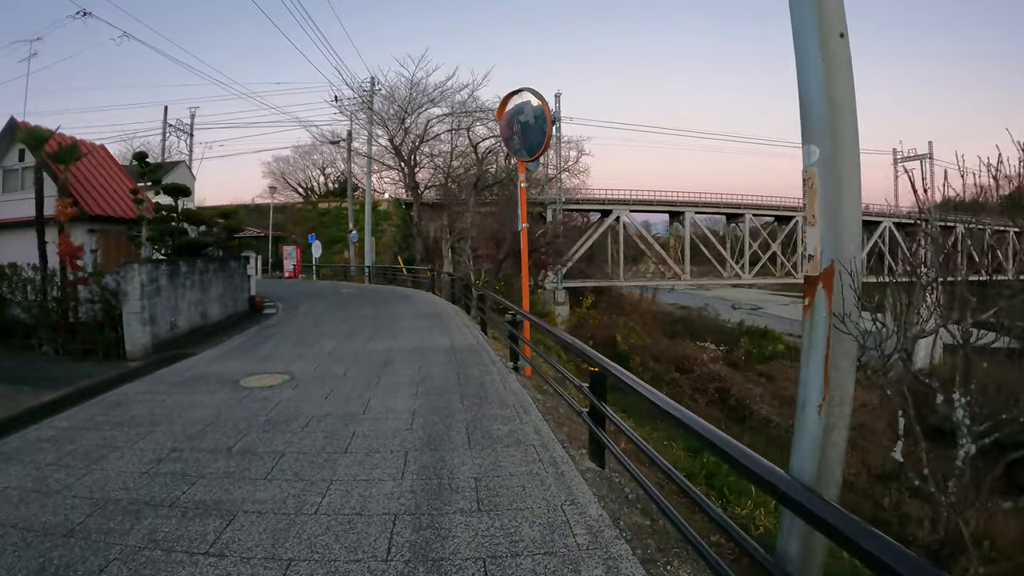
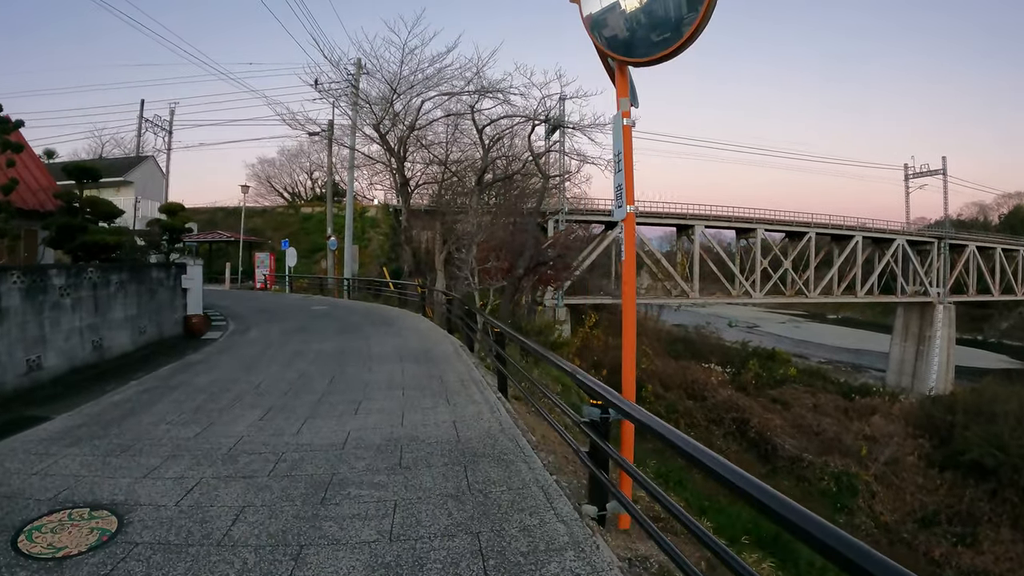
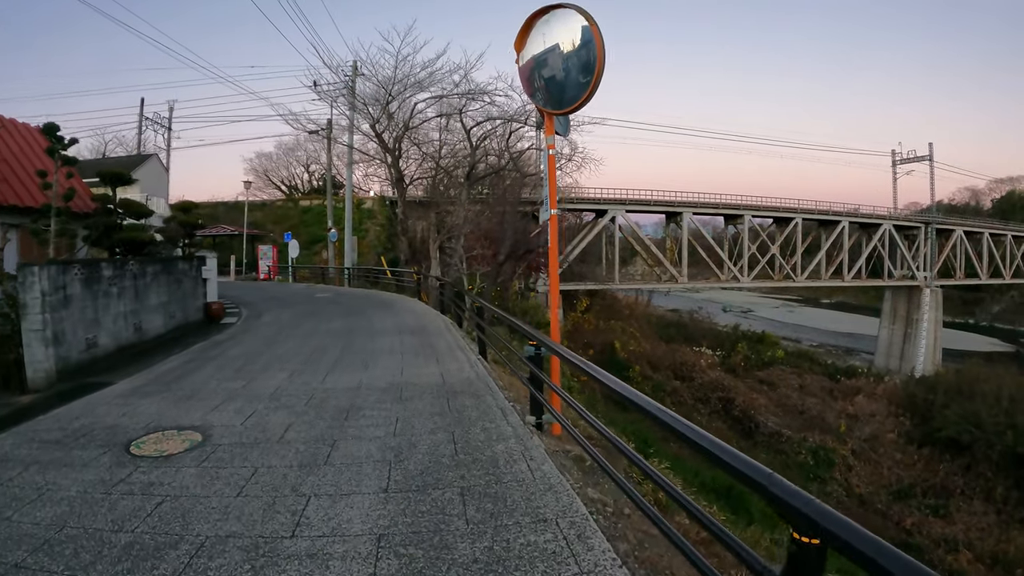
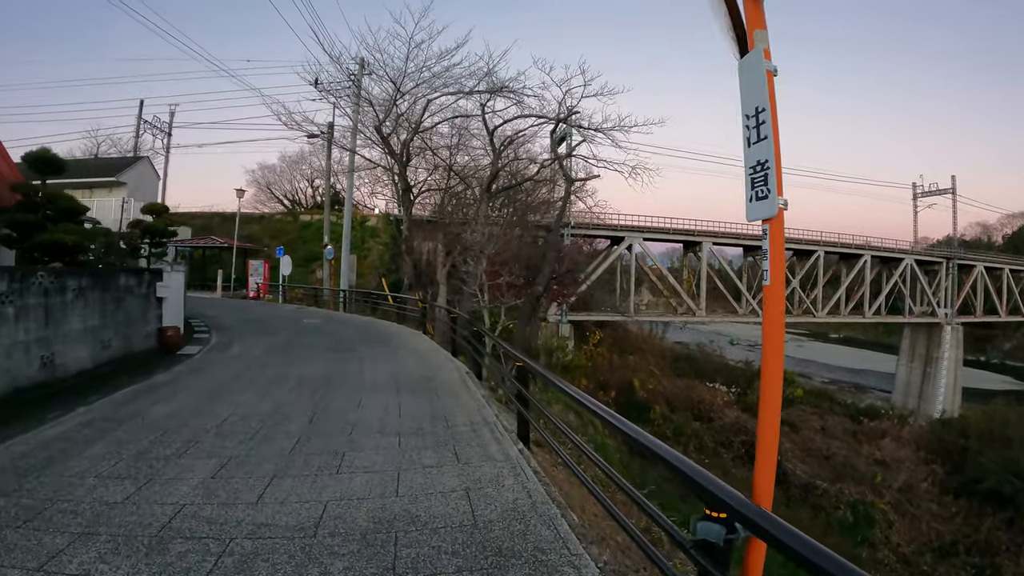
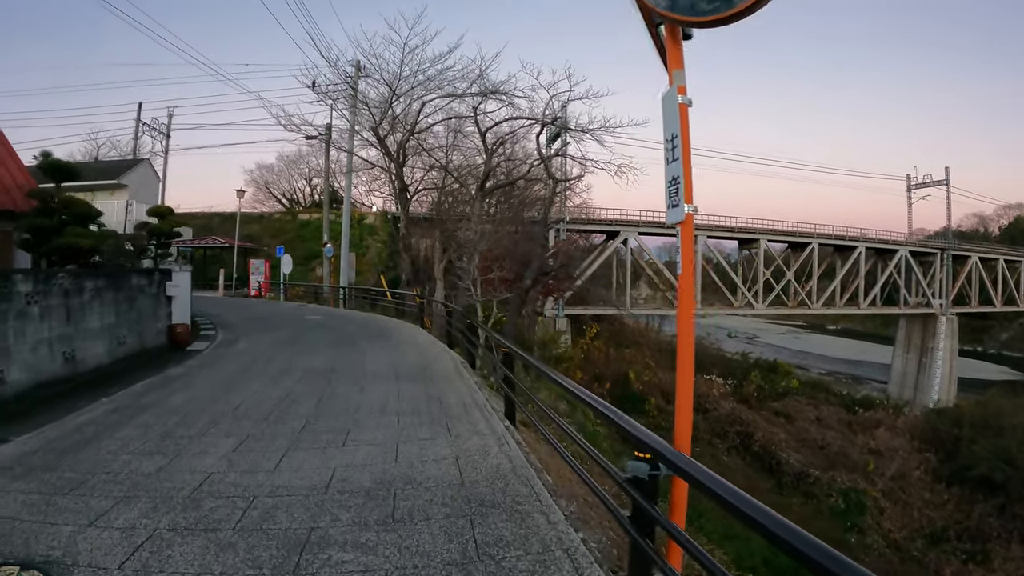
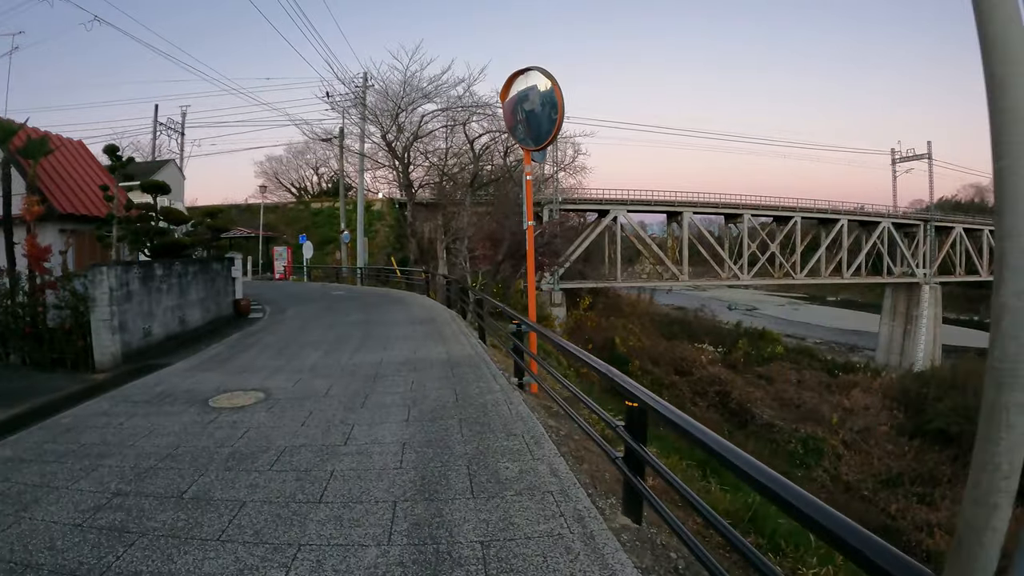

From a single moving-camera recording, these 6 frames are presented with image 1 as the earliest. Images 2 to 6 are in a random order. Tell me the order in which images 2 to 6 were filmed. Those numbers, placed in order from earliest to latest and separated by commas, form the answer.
6, 3, 2, 5, 4
